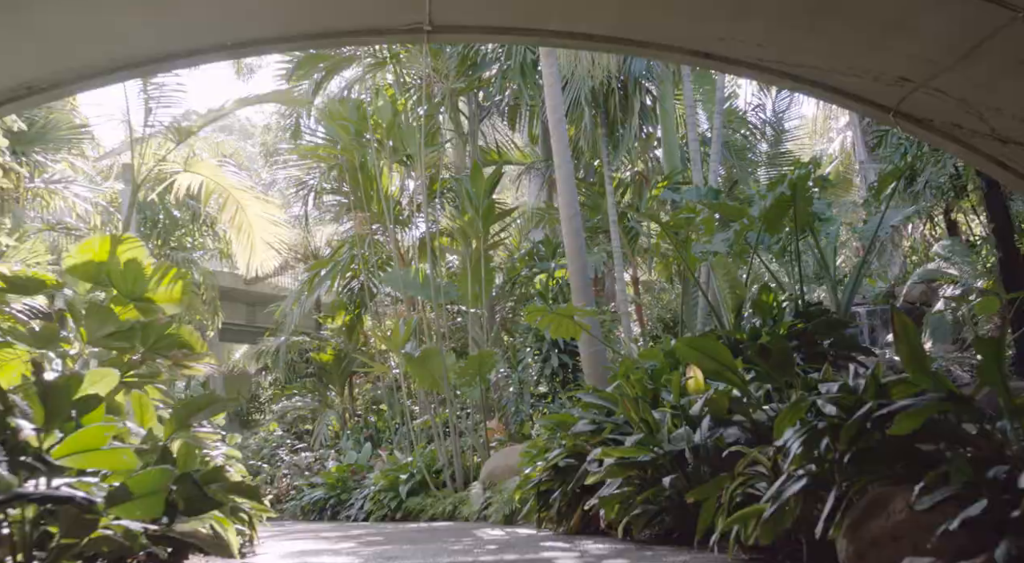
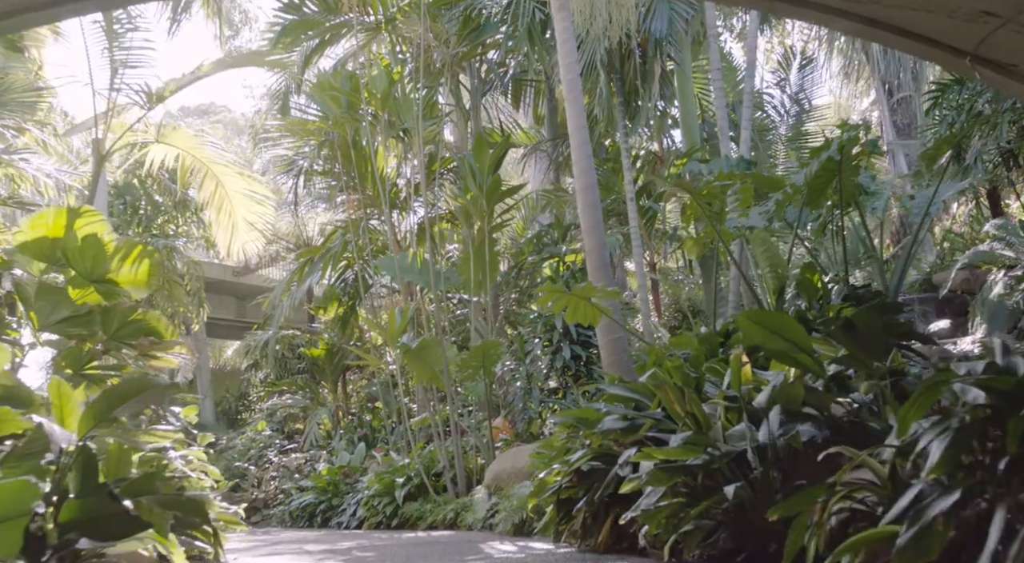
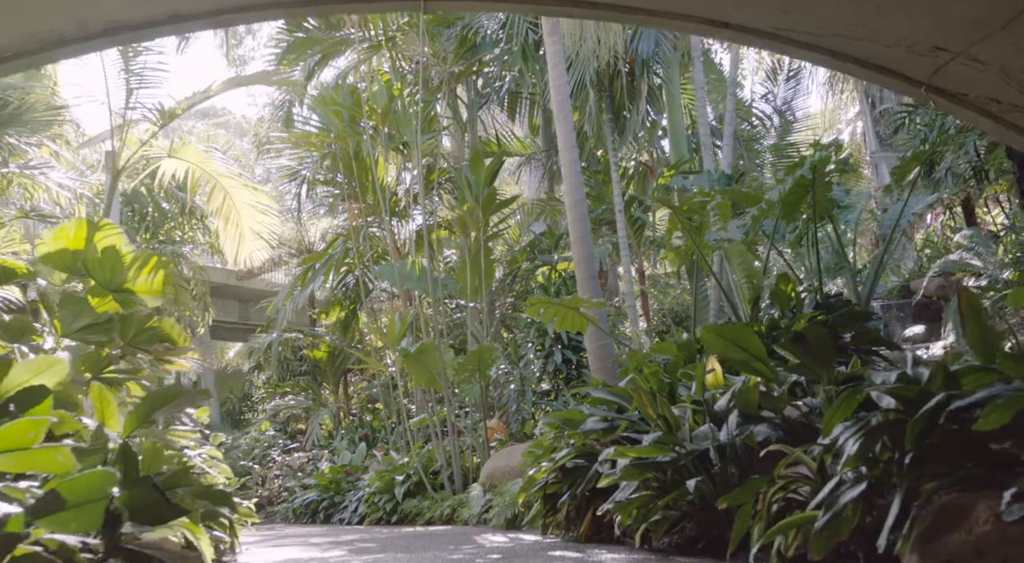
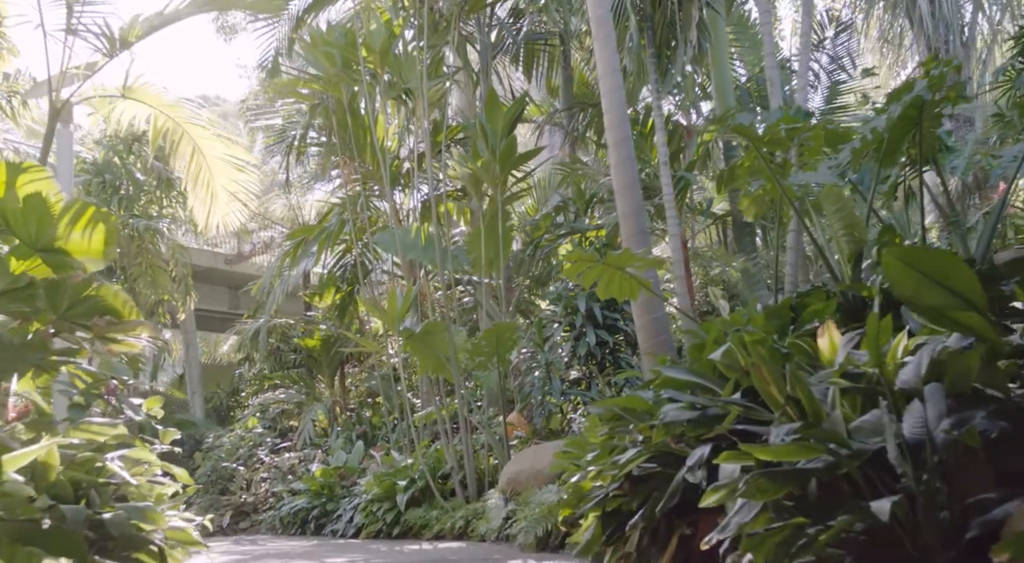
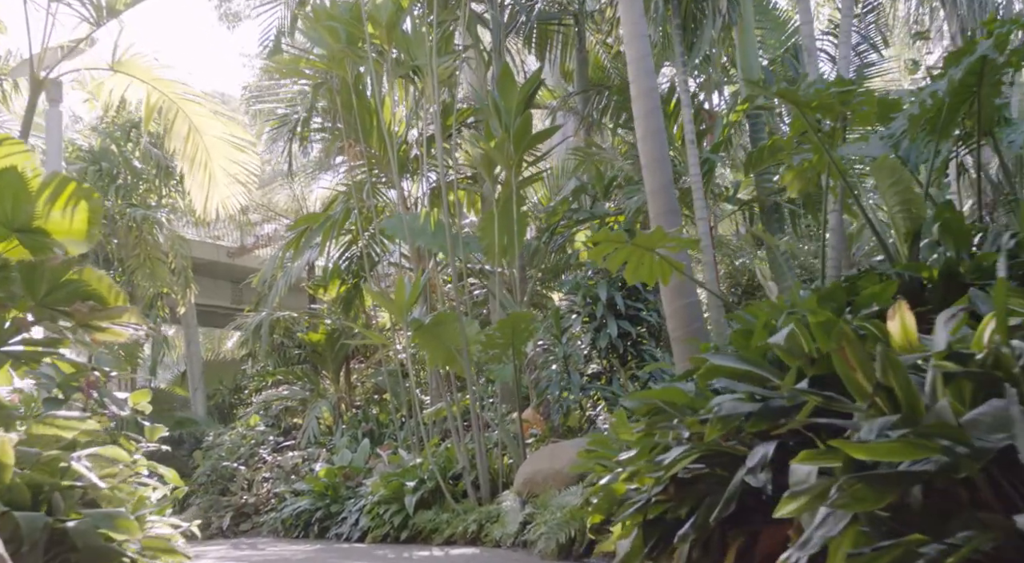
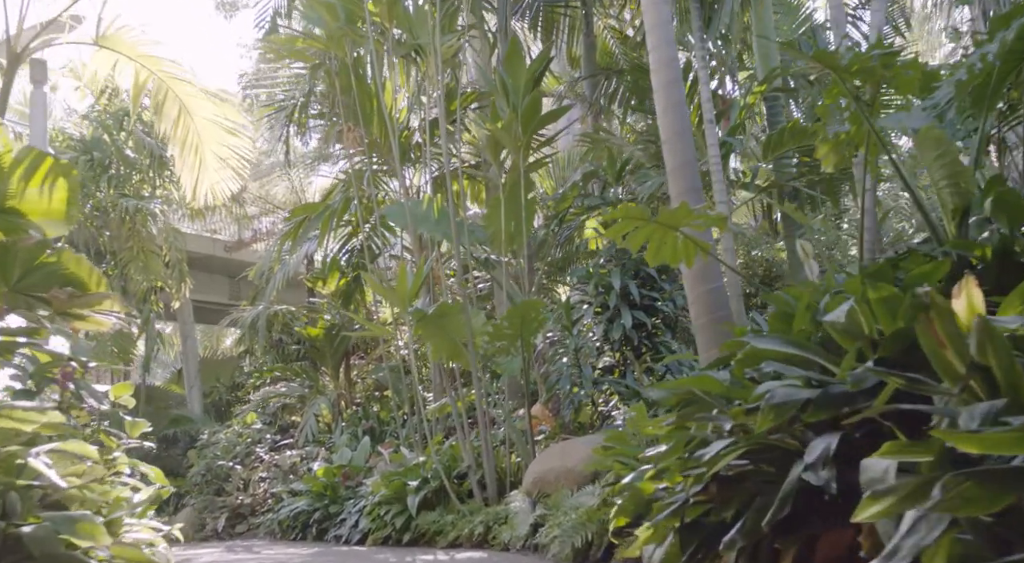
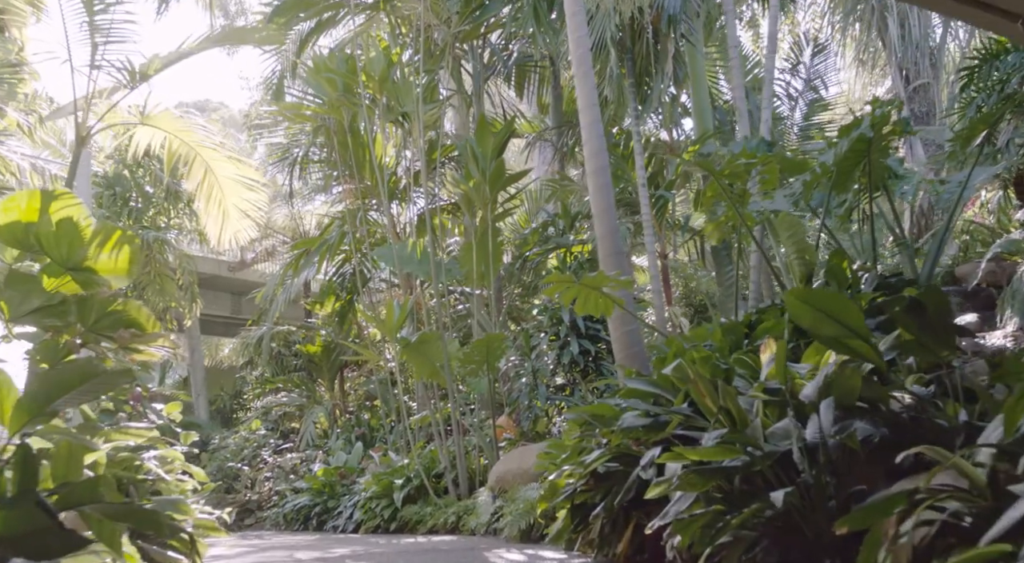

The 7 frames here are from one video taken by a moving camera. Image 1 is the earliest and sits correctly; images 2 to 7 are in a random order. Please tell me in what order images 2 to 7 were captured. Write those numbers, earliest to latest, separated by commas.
3, 2, 7, 4, 5, 6
